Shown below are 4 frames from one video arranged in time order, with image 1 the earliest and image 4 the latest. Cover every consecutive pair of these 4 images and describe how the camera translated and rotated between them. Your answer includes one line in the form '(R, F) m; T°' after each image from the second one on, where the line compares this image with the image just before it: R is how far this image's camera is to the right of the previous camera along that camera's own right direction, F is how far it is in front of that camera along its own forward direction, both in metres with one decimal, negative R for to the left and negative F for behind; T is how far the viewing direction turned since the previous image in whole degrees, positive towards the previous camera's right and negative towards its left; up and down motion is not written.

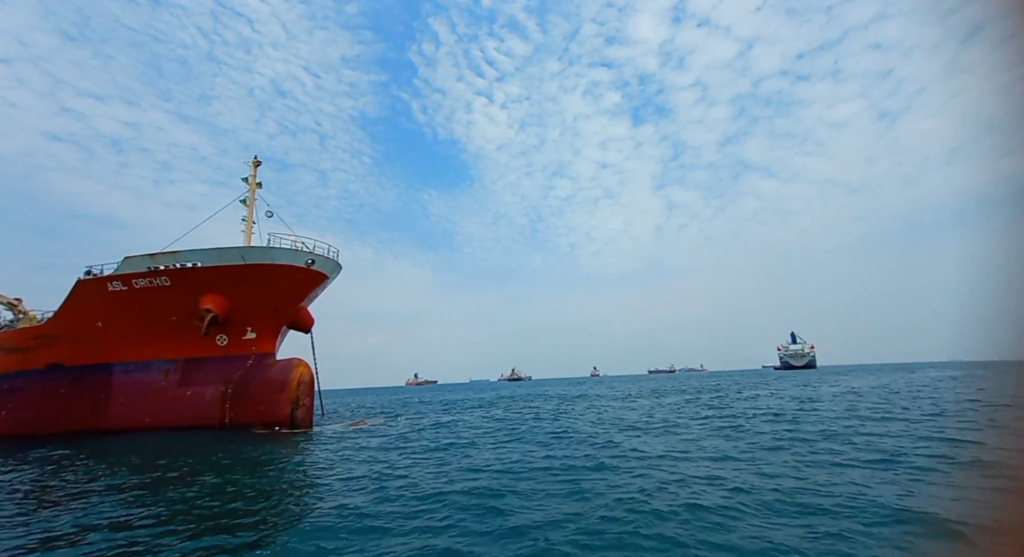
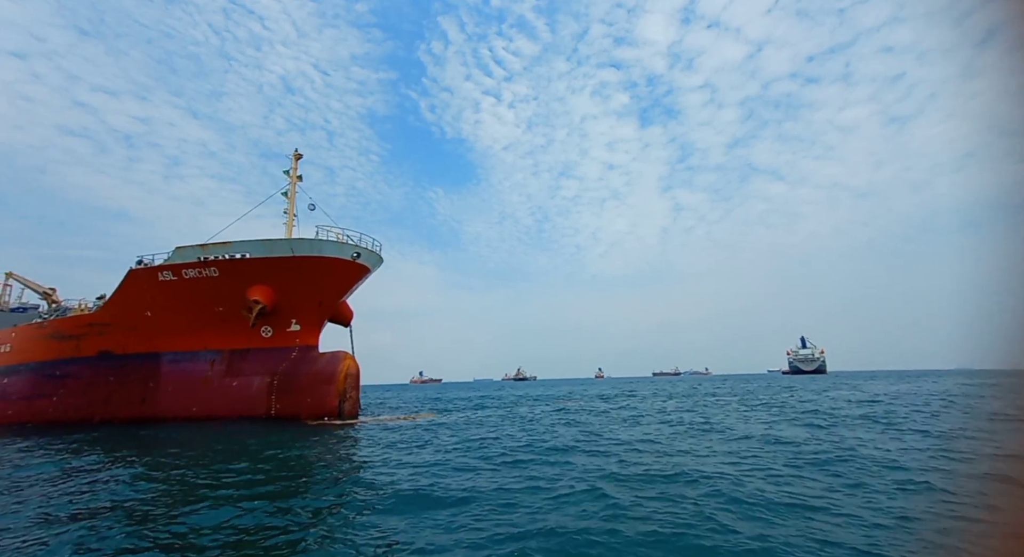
(-1.1, -0.1) m; -1°
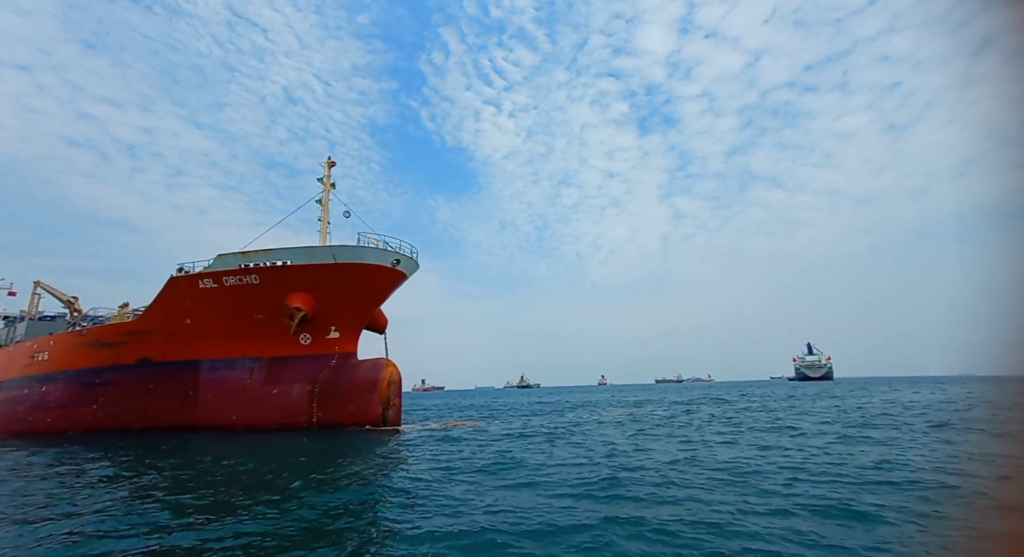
(-1.1, 0.0) m; 0°
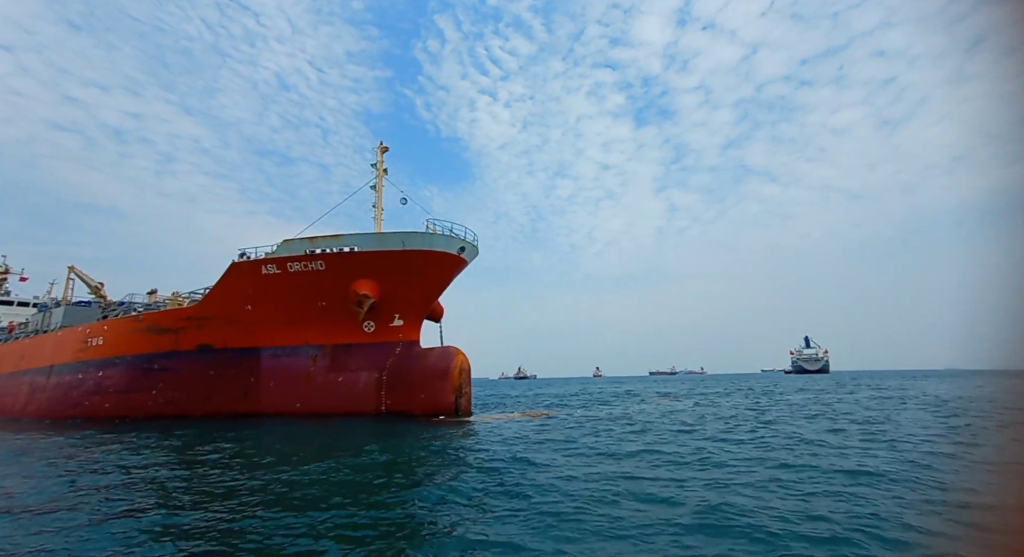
(-2.0, +0.2) m; +1°
